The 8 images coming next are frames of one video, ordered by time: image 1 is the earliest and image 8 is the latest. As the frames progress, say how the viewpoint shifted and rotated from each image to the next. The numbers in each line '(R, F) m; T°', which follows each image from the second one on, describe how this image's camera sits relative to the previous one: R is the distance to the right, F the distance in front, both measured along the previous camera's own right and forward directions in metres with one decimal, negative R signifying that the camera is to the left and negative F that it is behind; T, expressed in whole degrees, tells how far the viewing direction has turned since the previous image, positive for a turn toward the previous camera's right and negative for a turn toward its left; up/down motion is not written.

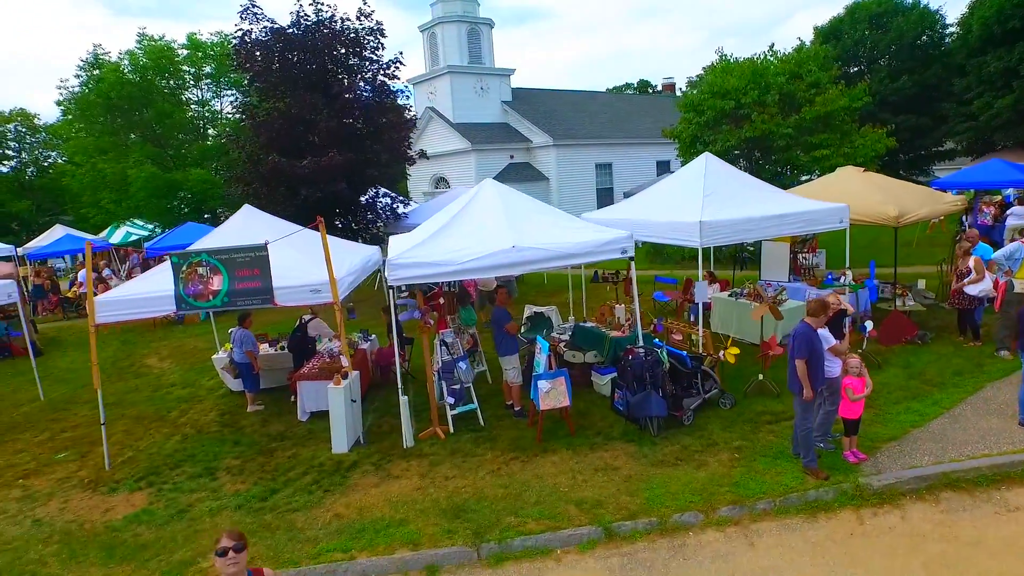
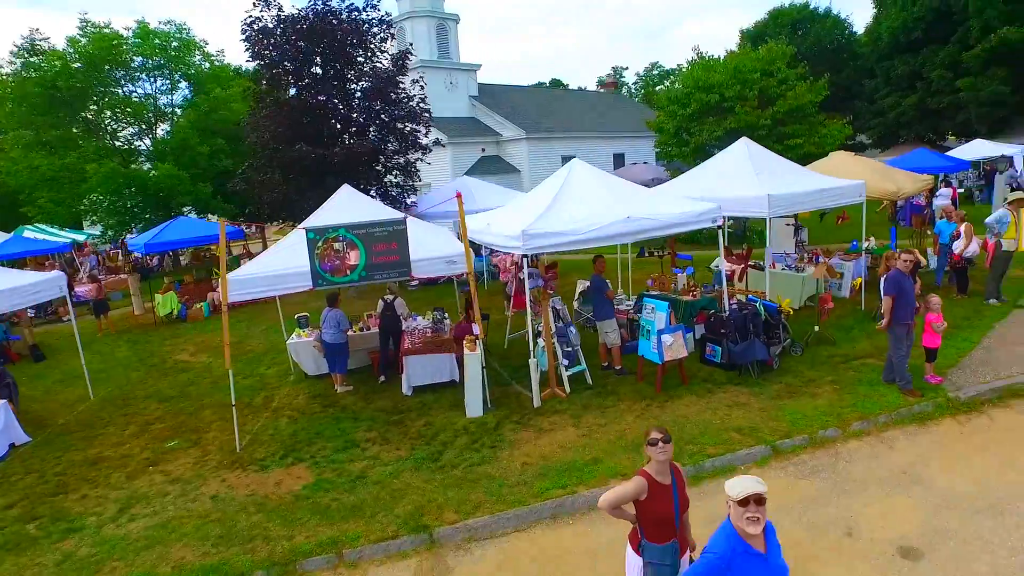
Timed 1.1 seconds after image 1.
(-2.6, -0.4) m; +10°
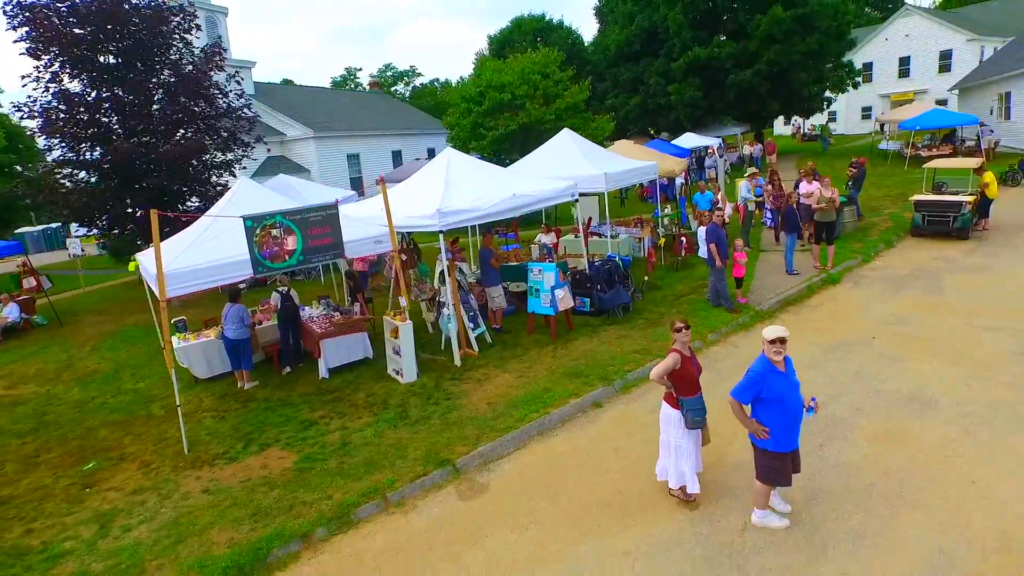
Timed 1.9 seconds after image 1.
(-2.3, -0.6) m; +23°
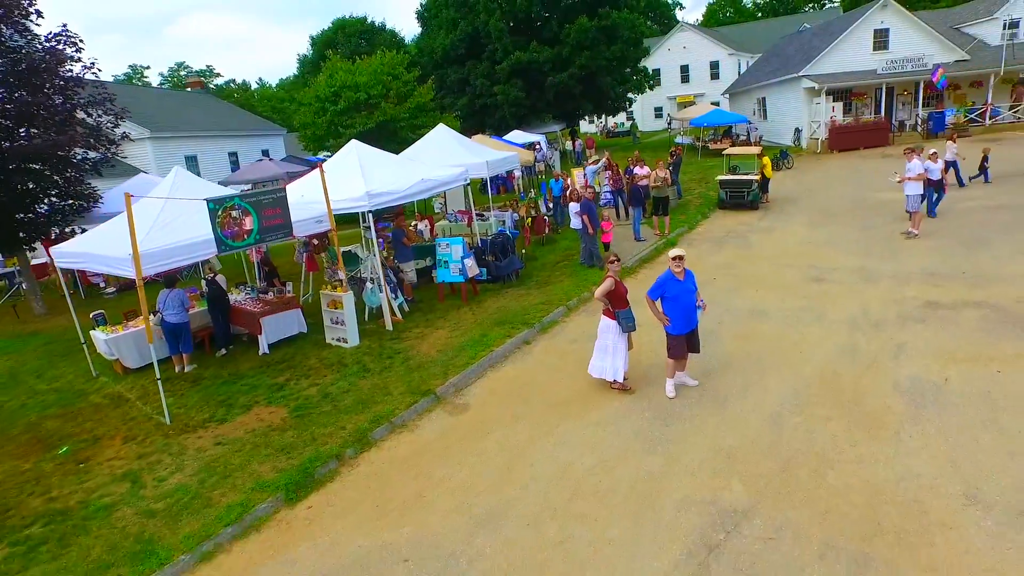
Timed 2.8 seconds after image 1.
(-1.6, -1.2) m; +16°
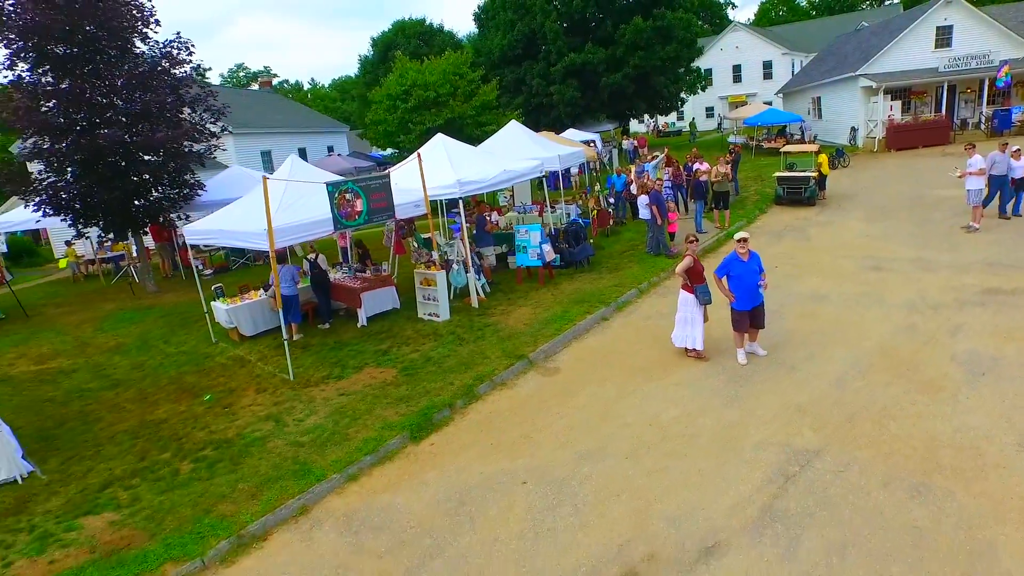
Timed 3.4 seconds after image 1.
(-0.6, -0.9) m; -4°
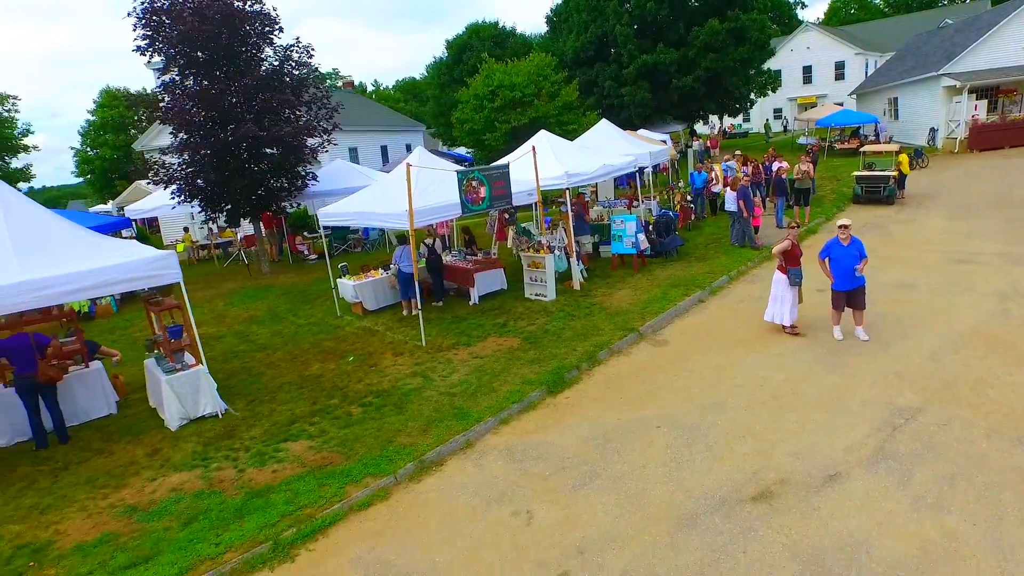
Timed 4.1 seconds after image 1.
(-0.9, -1.0) m; -4°
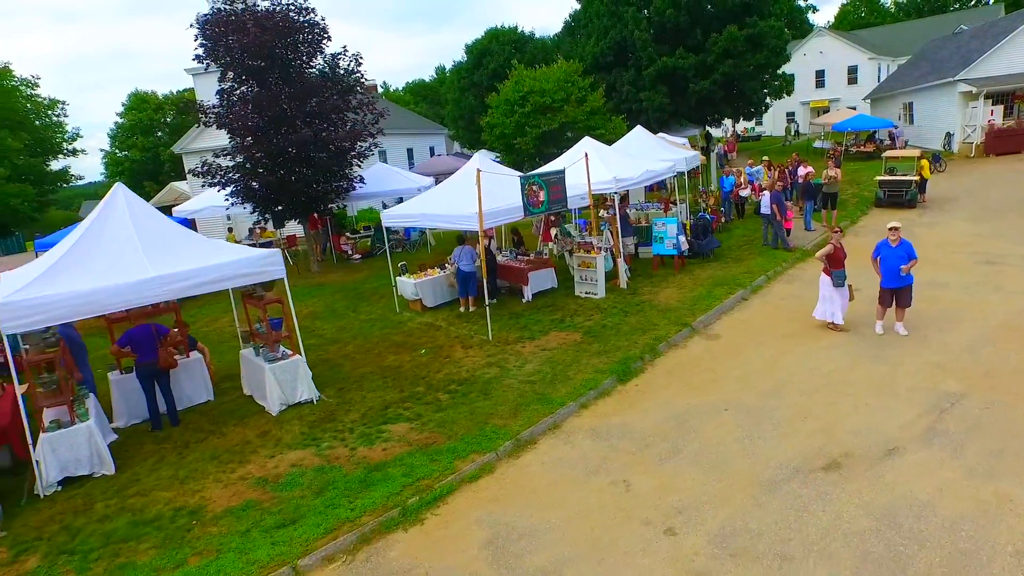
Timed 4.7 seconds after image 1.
(-0.9, -0.7) m; 0°
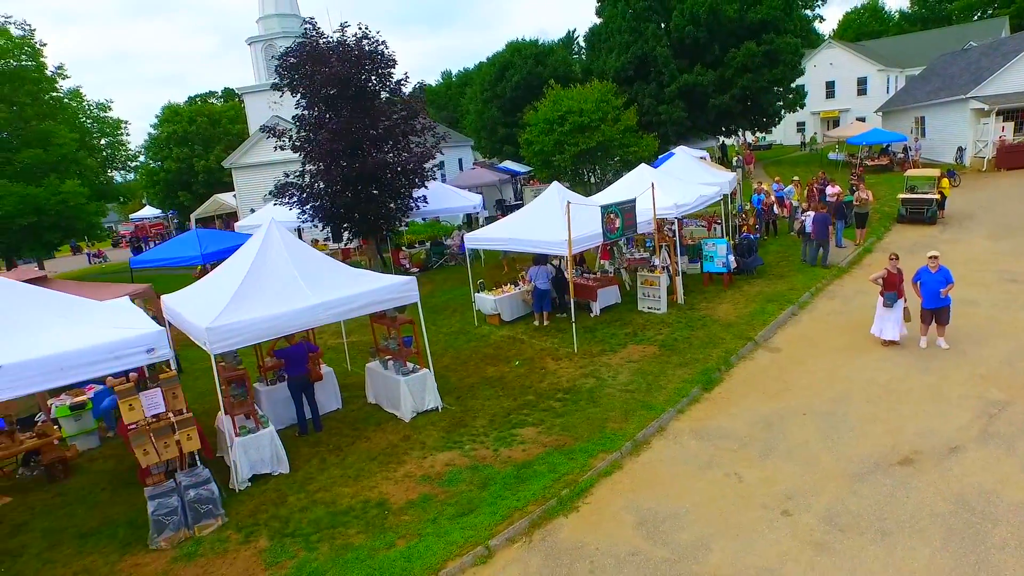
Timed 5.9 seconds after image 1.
(-1.5, -1.3) m; 0°
